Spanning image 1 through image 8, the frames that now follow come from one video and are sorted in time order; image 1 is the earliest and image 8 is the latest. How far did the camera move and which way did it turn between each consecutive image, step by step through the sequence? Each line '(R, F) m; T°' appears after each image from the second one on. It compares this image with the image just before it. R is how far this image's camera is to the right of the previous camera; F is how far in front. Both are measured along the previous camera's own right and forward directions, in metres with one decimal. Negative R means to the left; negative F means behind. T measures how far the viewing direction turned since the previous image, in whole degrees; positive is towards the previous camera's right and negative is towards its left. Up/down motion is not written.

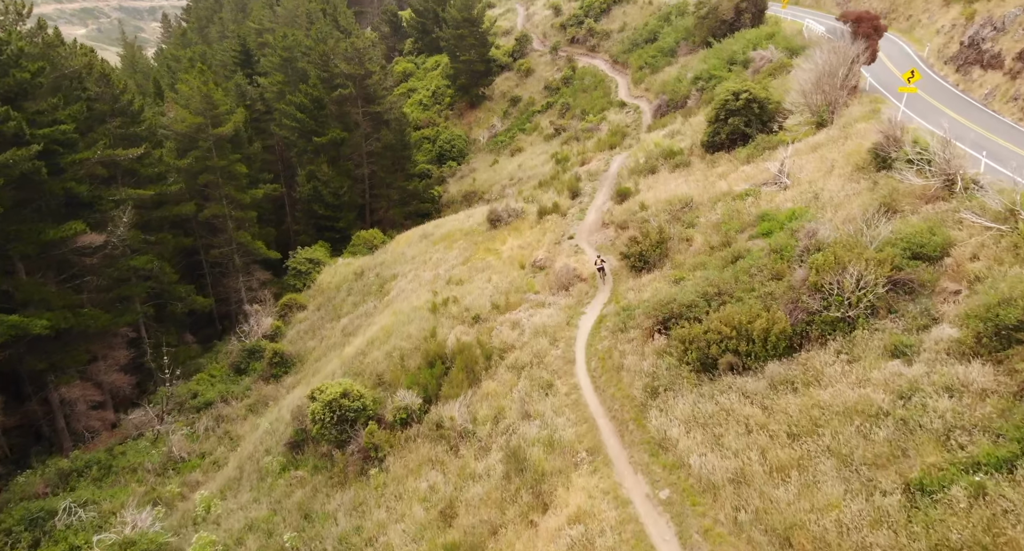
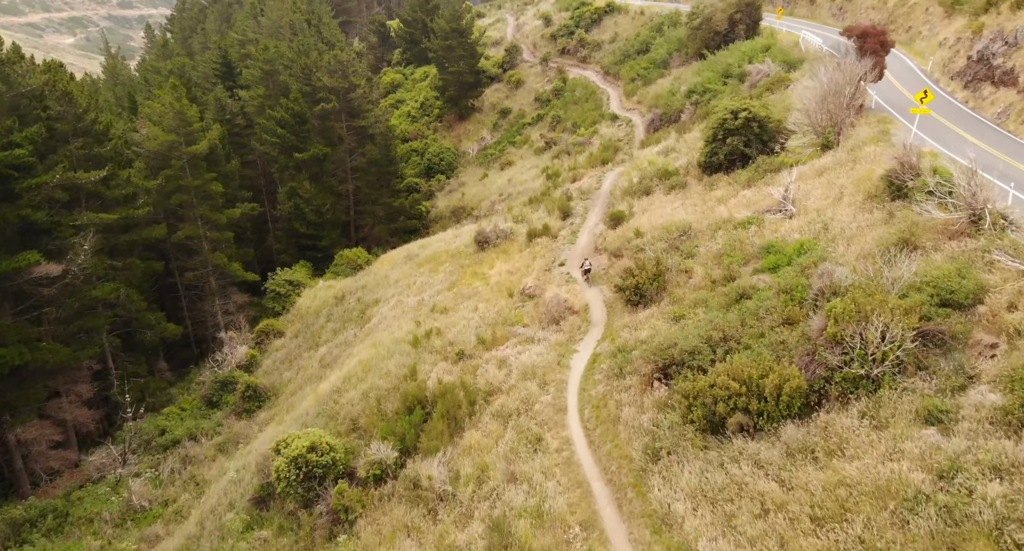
(+0.1, +1.6) m; +1°
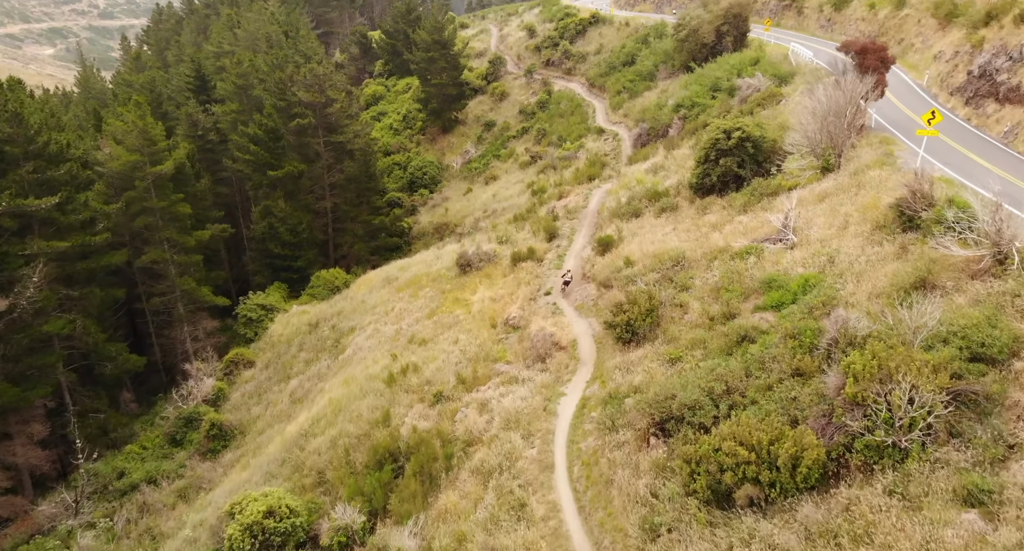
(+0.1, +1.6) m; +1°
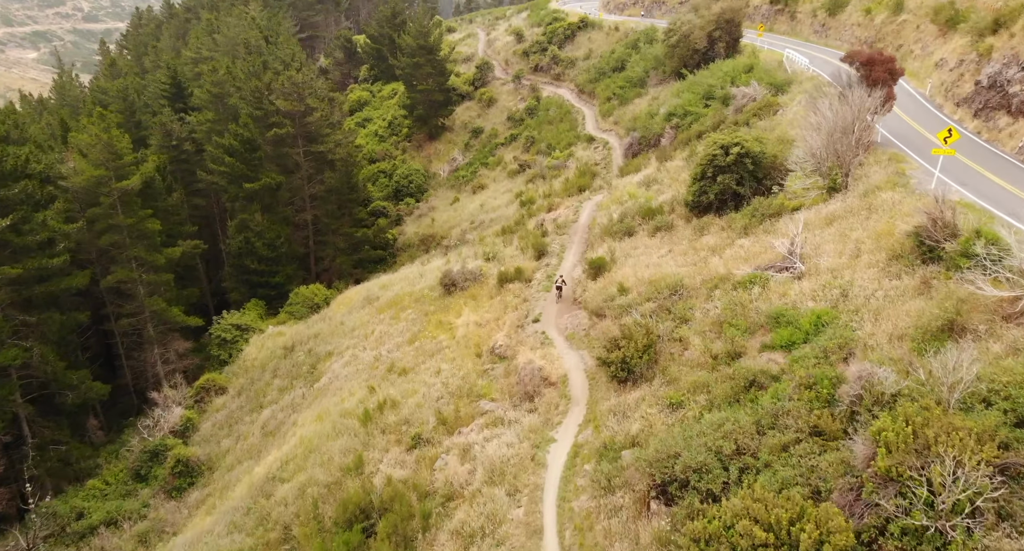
(+0.1, +1.7) m; +1°
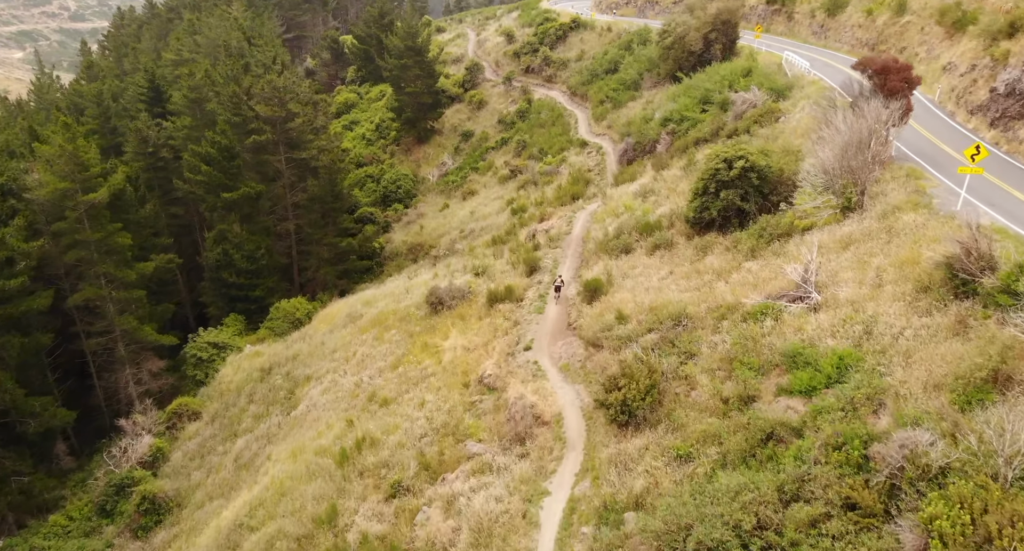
(+0.1, +1.7) m; +1°
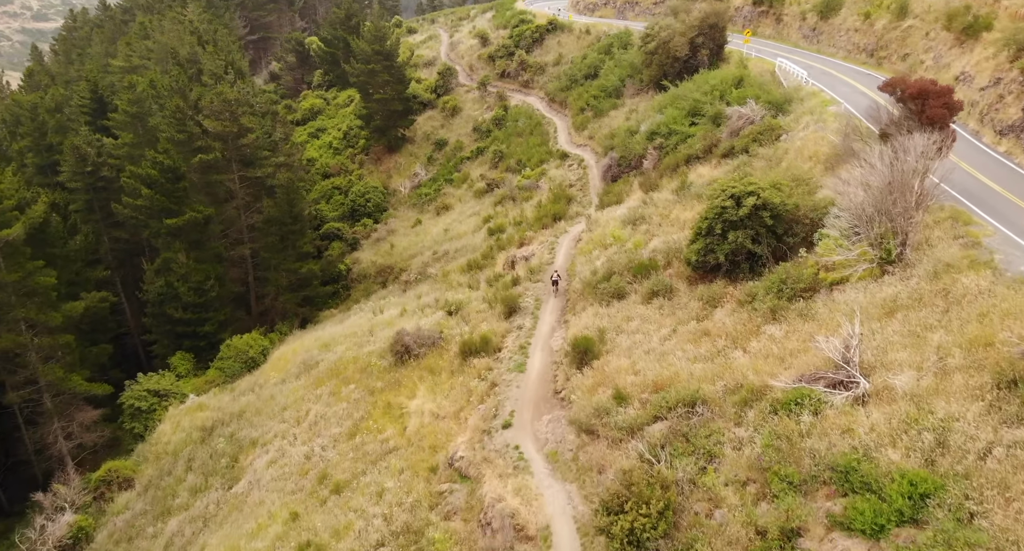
(+0.1, +3.5) m; +2°
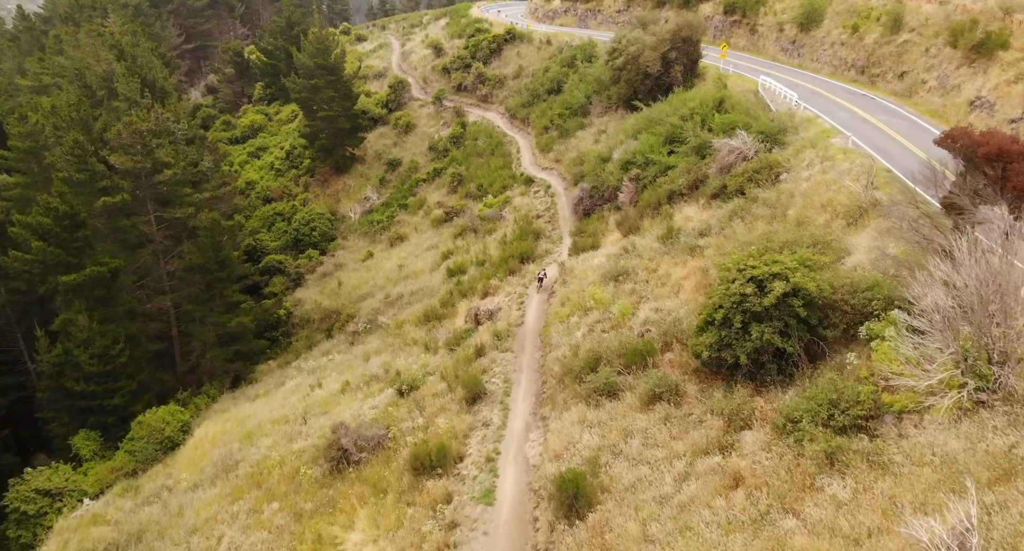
(-0.1, +4.8) m; +3°
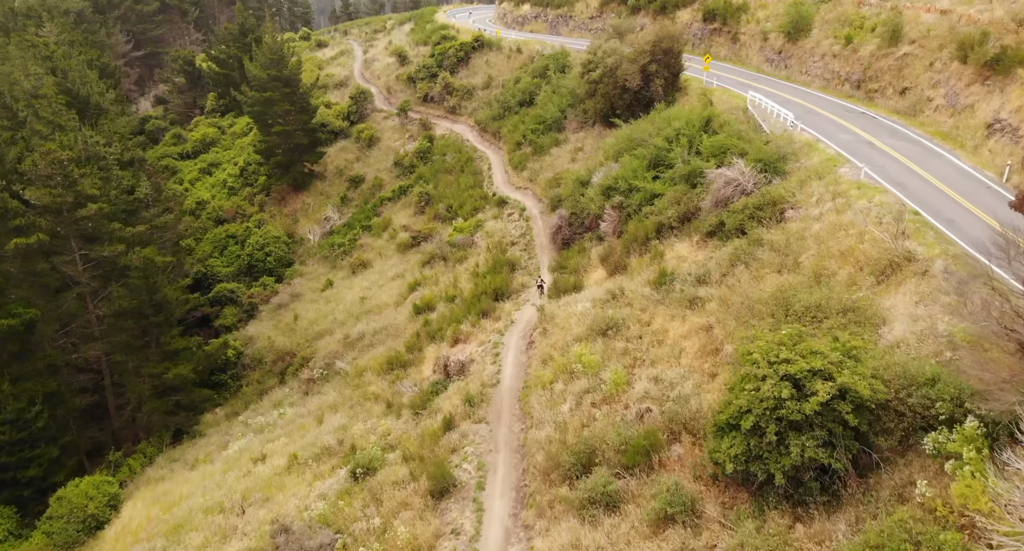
(-0.1, +3.5) m; +2°
